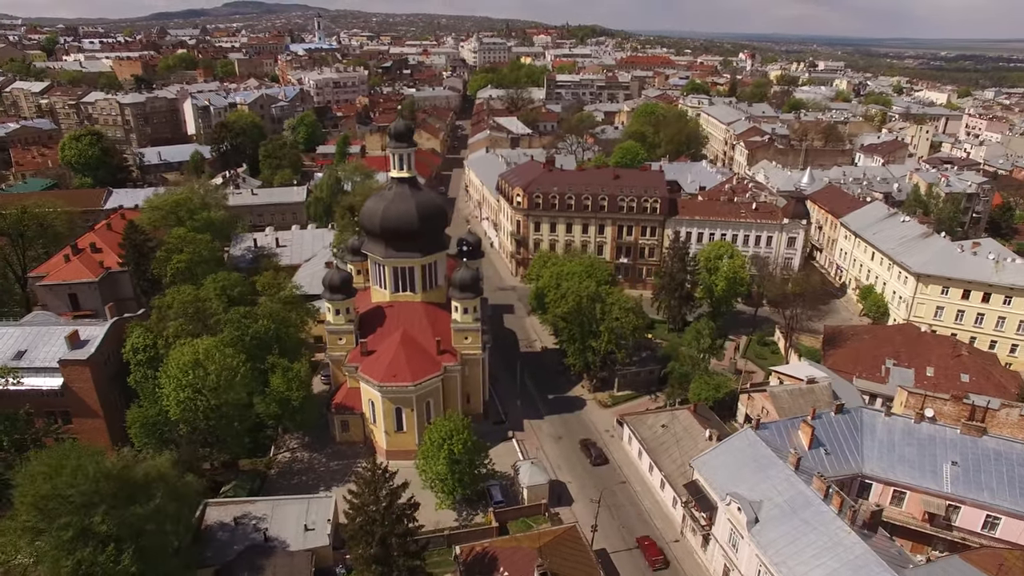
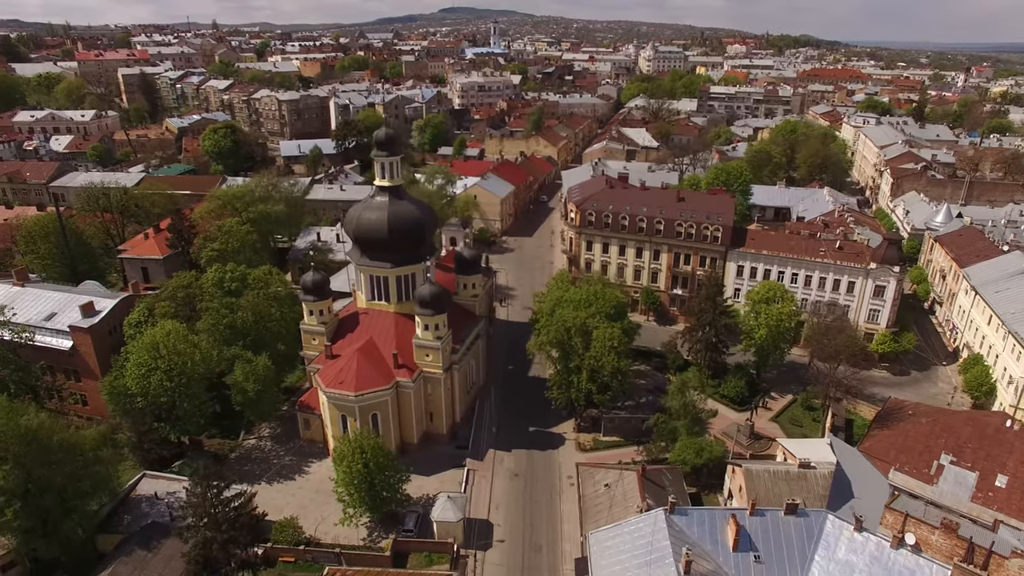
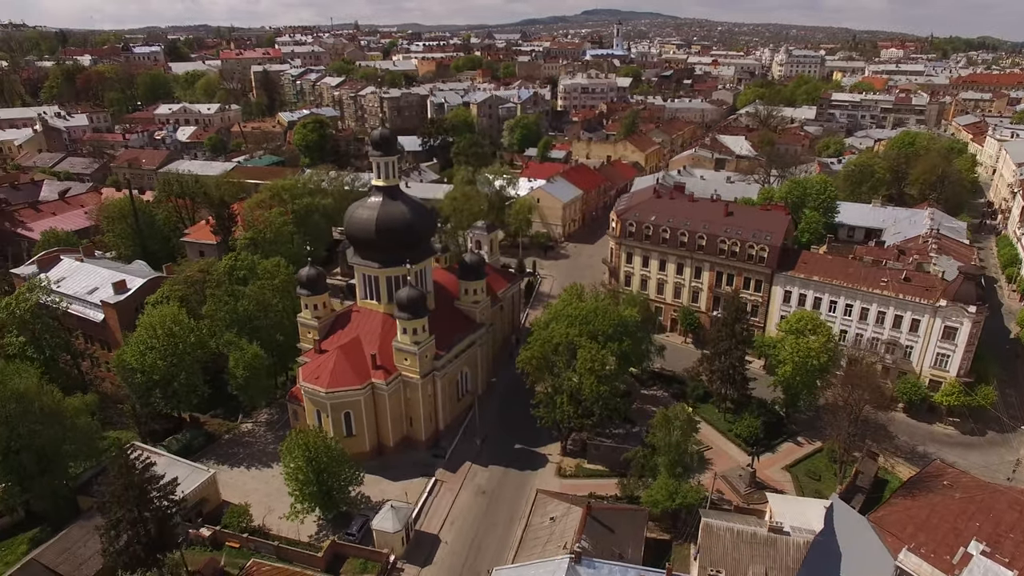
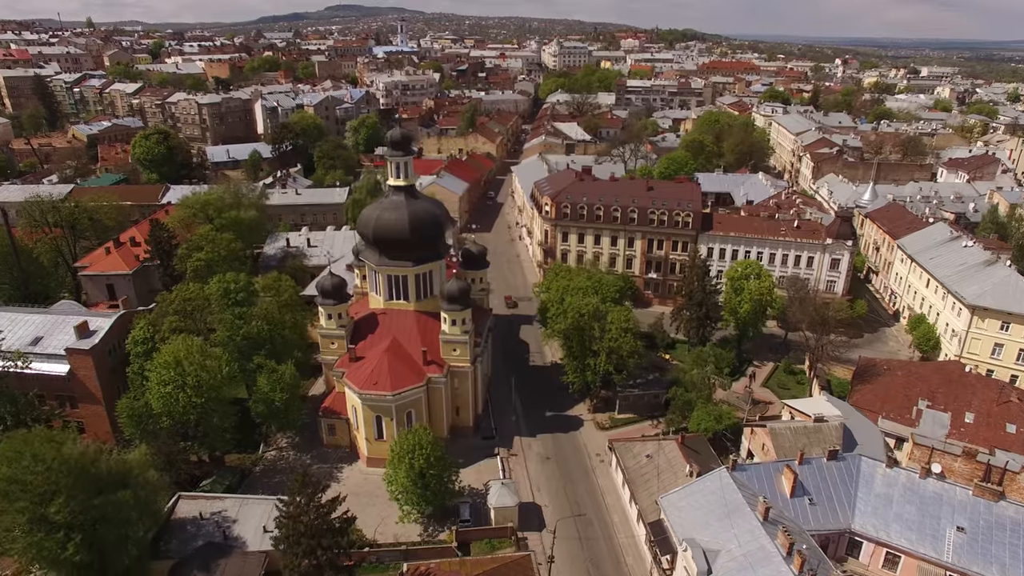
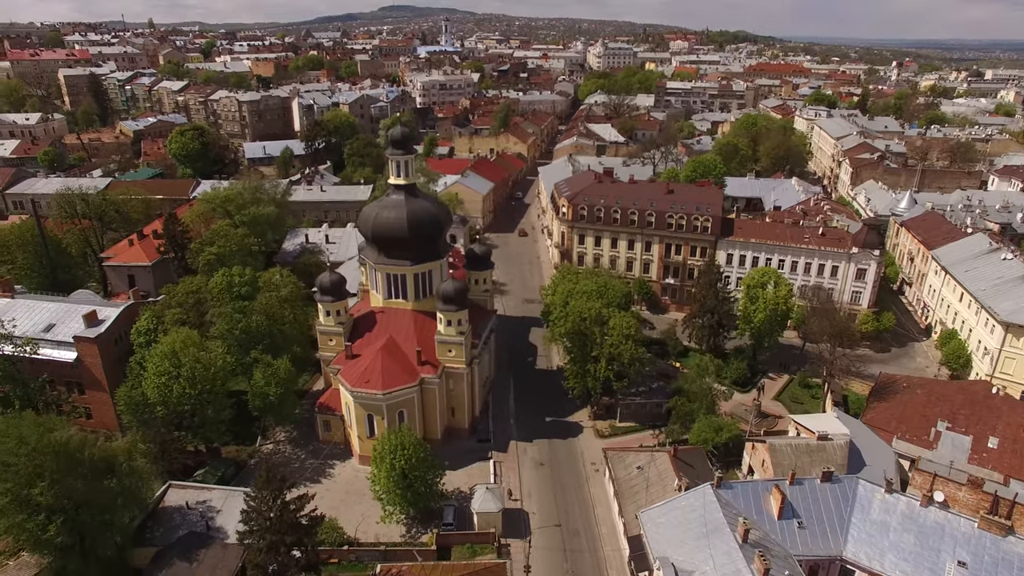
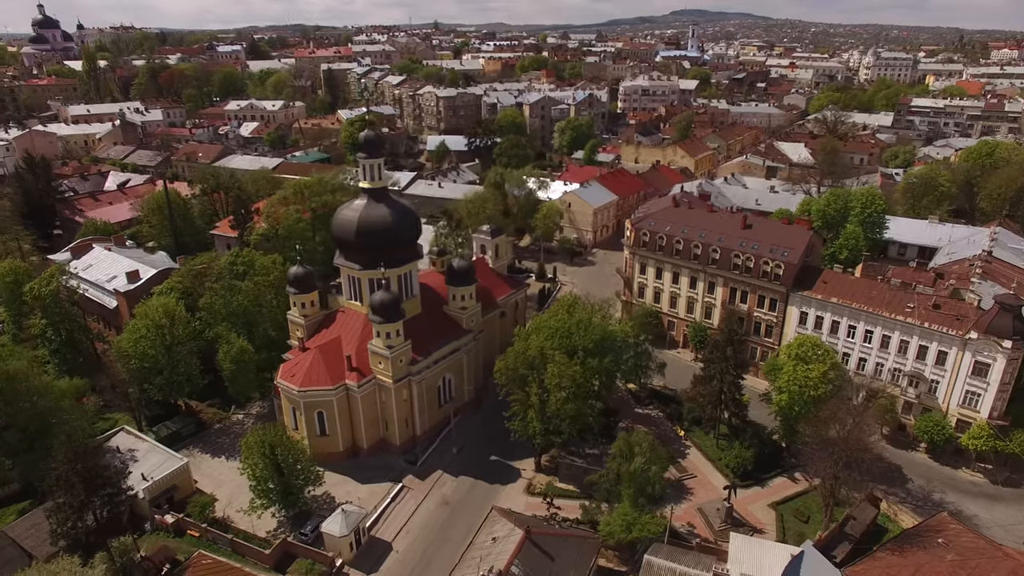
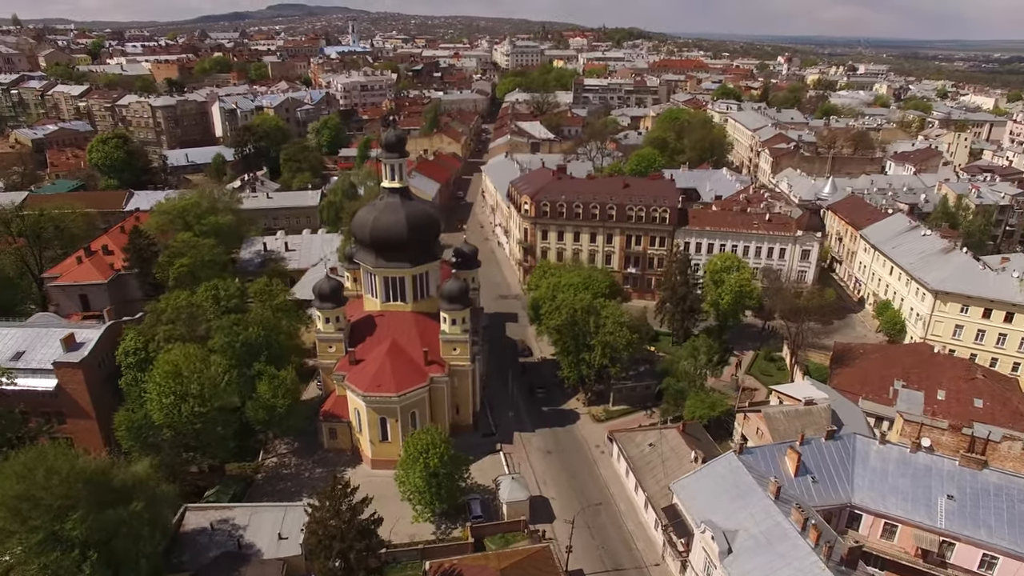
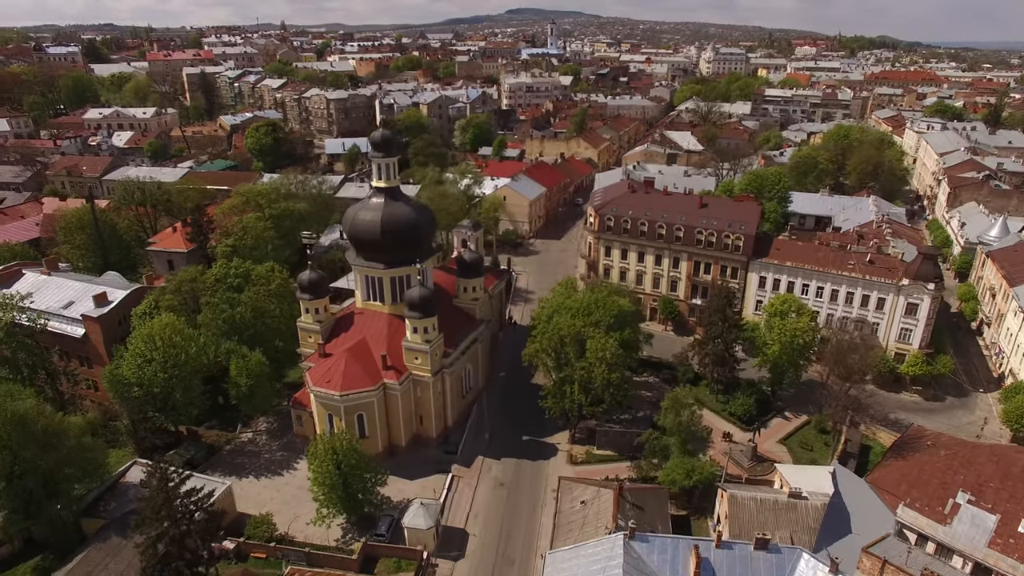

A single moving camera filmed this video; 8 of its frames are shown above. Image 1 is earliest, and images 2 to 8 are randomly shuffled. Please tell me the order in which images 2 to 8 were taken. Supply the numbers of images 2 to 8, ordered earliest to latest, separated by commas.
7, 4, 5, 2, 8, 3, 6
